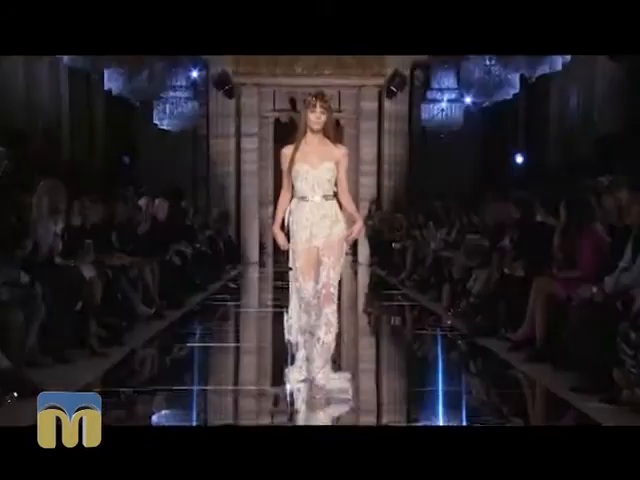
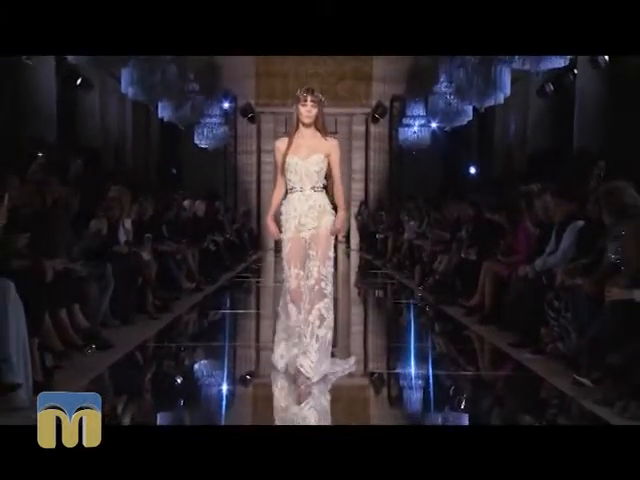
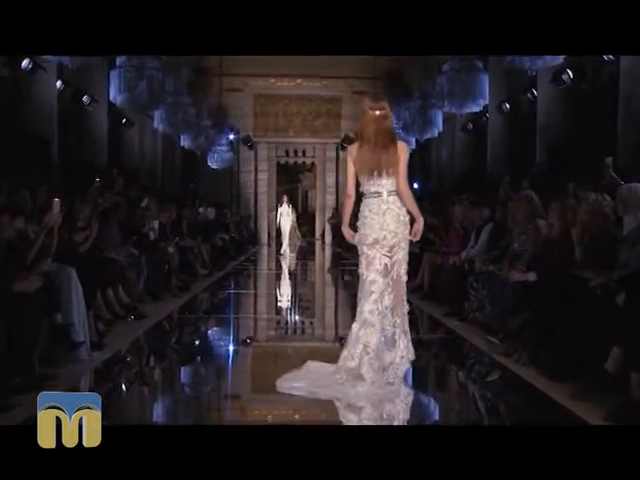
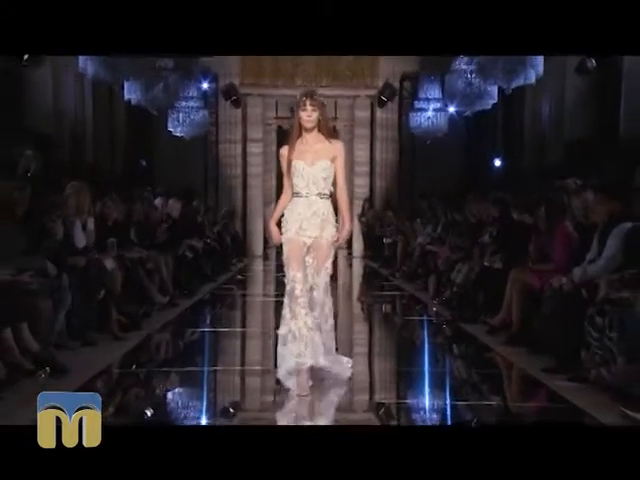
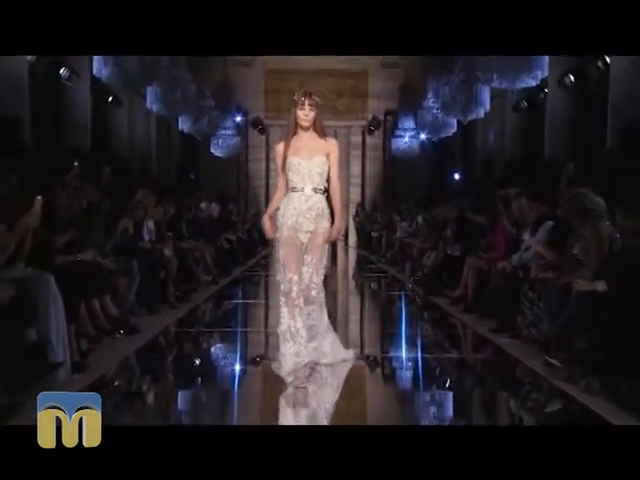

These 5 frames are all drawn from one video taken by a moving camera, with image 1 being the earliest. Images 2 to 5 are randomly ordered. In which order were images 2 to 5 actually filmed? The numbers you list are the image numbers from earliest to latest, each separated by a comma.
4, 2, 5, 3
